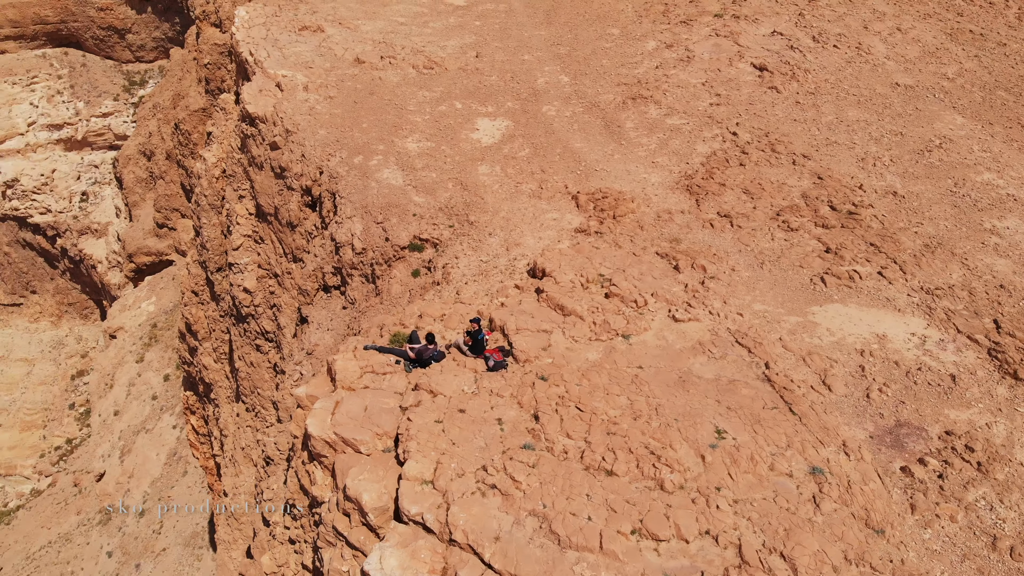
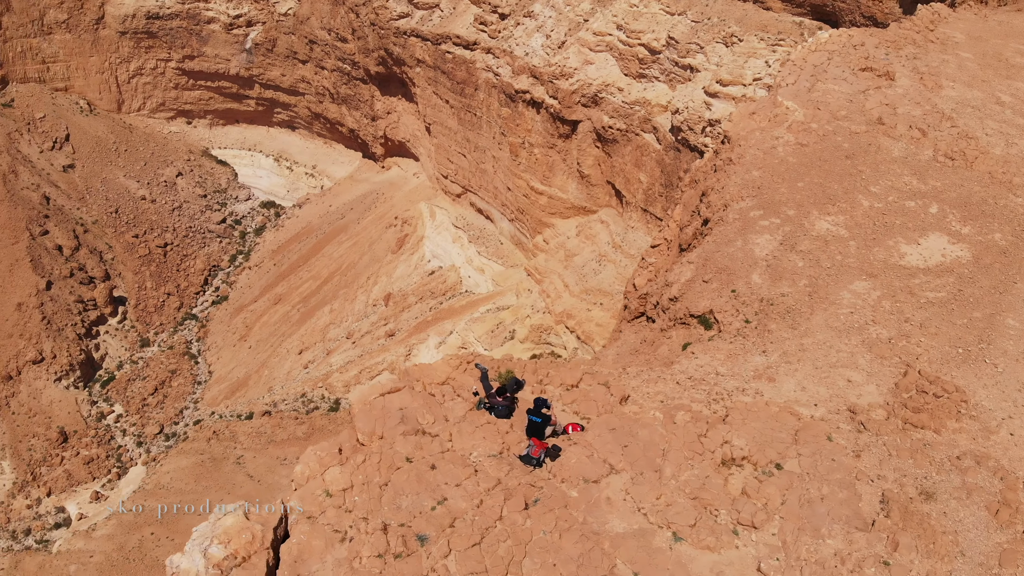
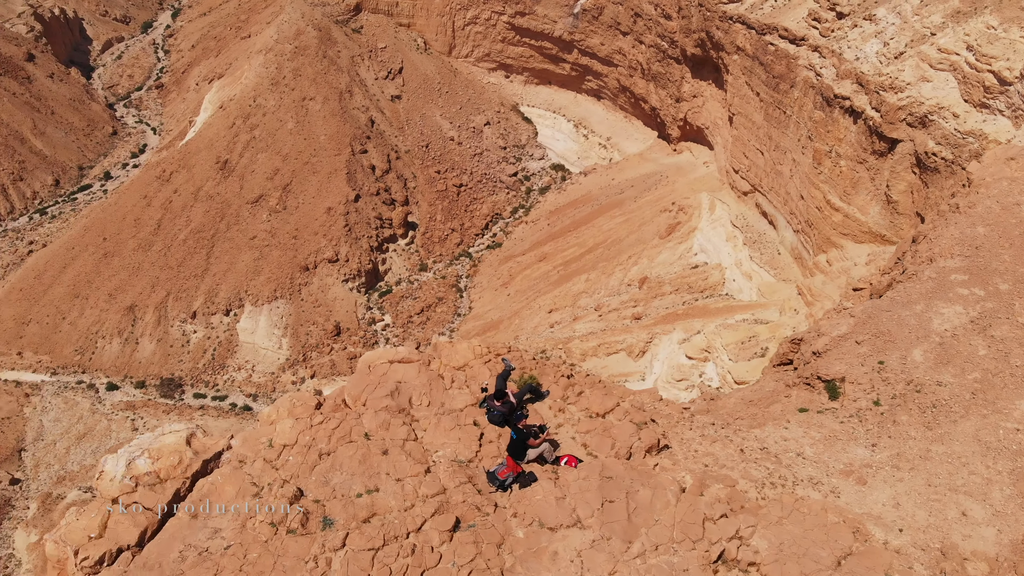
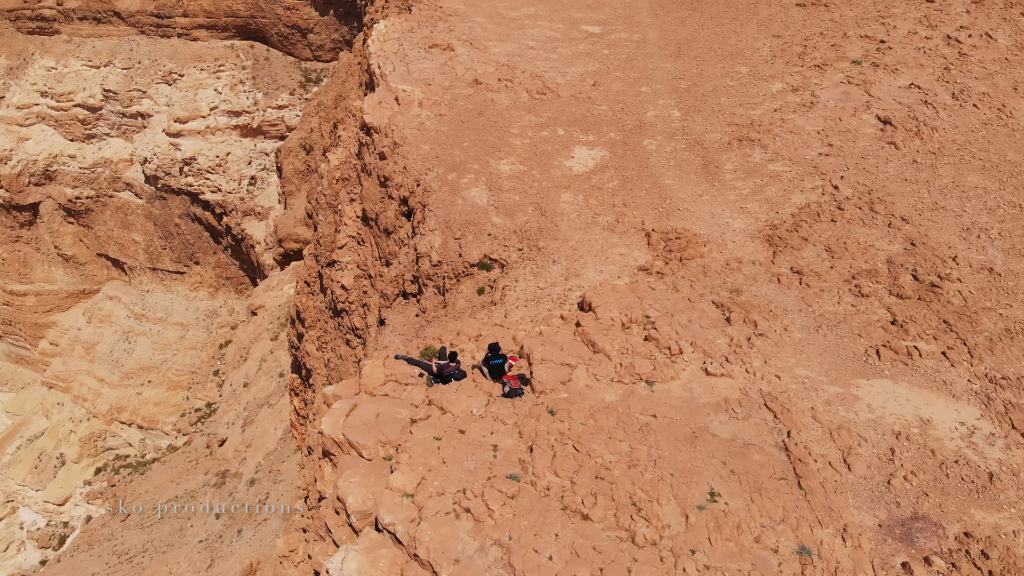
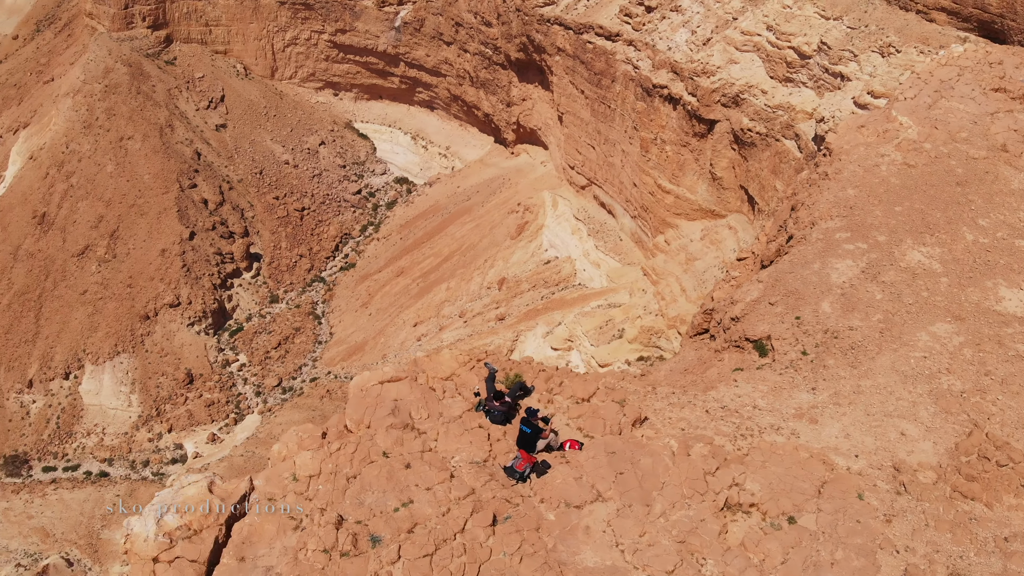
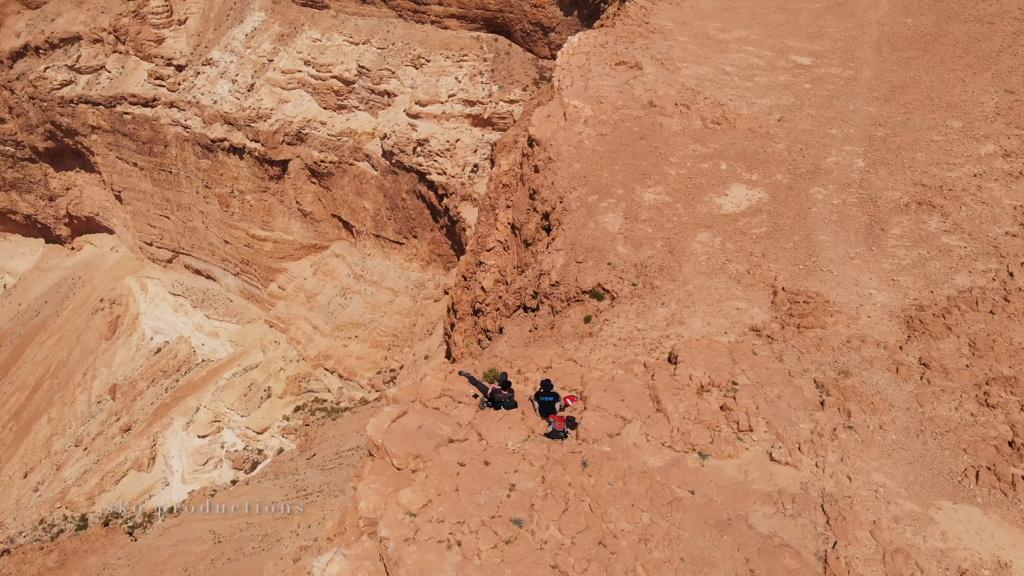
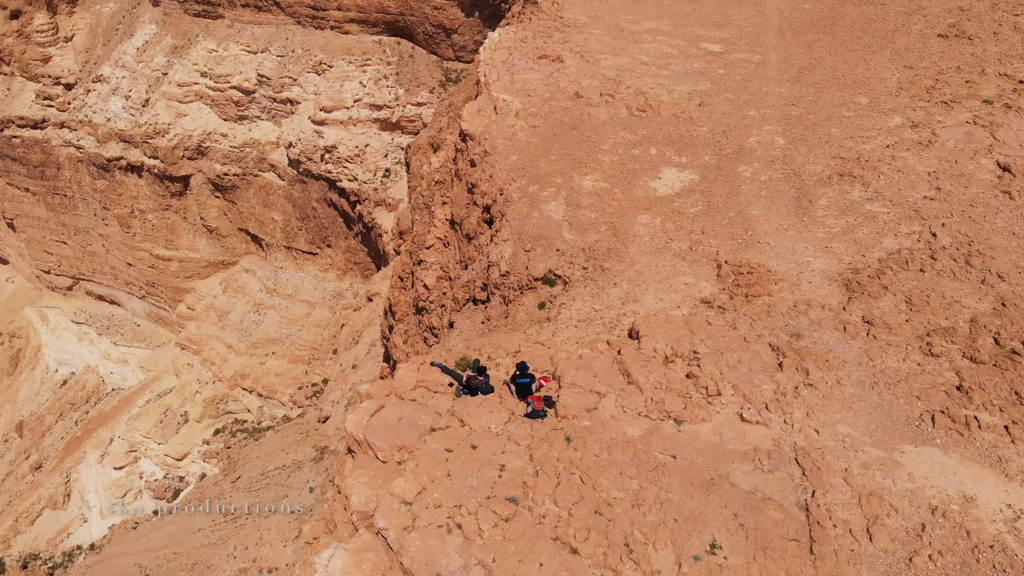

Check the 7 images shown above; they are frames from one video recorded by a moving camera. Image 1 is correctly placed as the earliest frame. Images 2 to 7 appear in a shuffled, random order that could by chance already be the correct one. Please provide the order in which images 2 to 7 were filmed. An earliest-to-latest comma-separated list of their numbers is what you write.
4, 7, 6, 2, 5, 3
